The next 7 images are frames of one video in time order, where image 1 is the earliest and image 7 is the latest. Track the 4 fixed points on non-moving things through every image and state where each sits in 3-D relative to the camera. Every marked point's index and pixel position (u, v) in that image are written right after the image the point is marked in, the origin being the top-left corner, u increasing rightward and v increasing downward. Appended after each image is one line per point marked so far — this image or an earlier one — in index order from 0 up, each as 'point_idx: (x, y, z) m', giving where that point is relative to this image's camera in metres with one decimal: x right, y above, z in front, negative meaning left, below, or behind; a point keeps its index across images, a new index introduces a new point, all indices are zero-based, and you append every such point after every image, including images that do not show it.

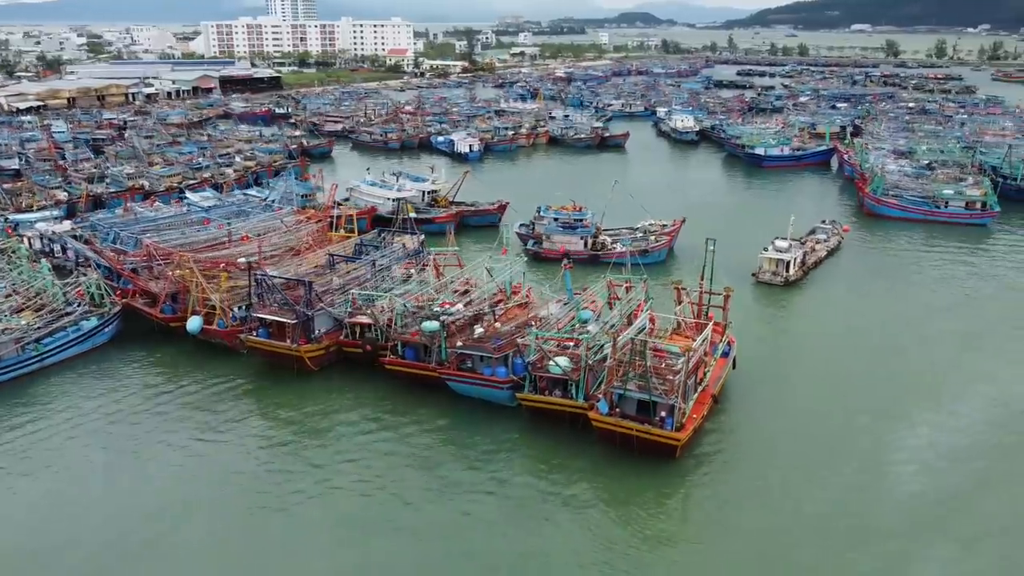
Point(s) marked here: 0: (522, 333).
0: (+0.3, -0.8, +15.2) m
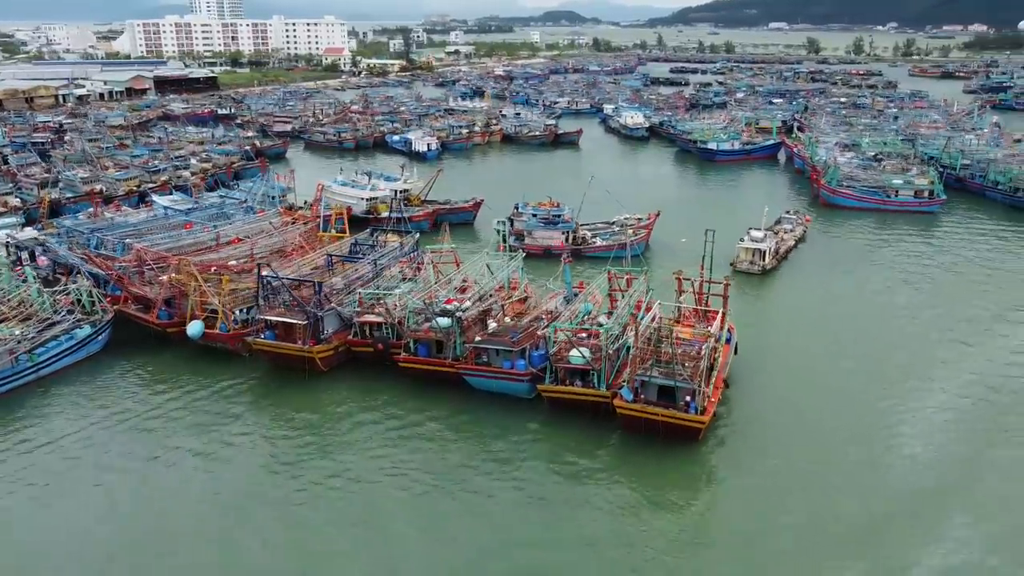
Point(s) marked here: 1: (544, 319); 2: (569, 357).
0: (+0.5, -0.7, +15.5) m
1: (+0.7, -0.6, +15.9) m
2: (+1.0, -1.2, +14.2) m
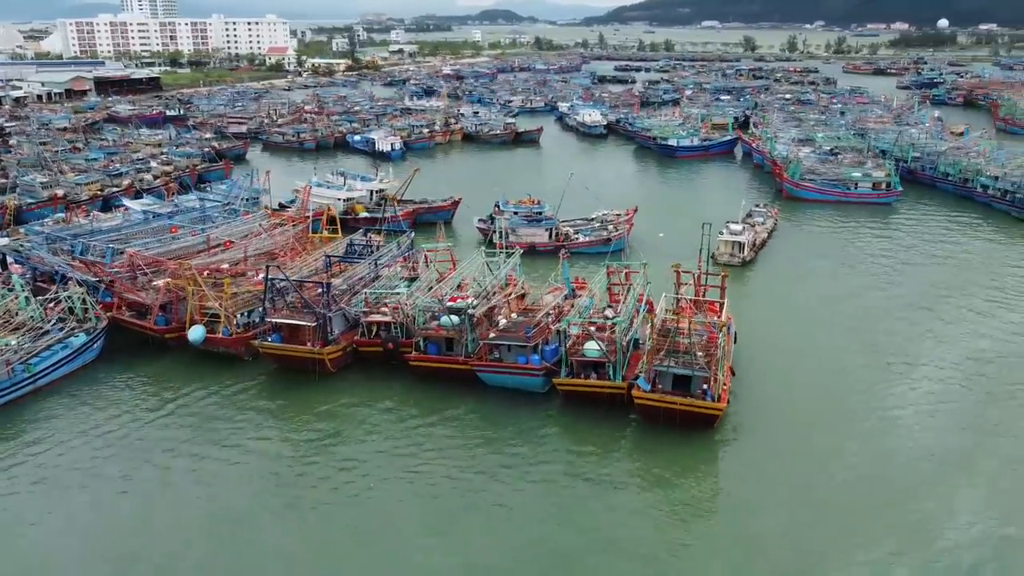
0: (+0.7, -0.6, +15.7) m
1: (+0.8, -0.5, +16.1) m
2: (+1.3, -1.1, +14.5) m
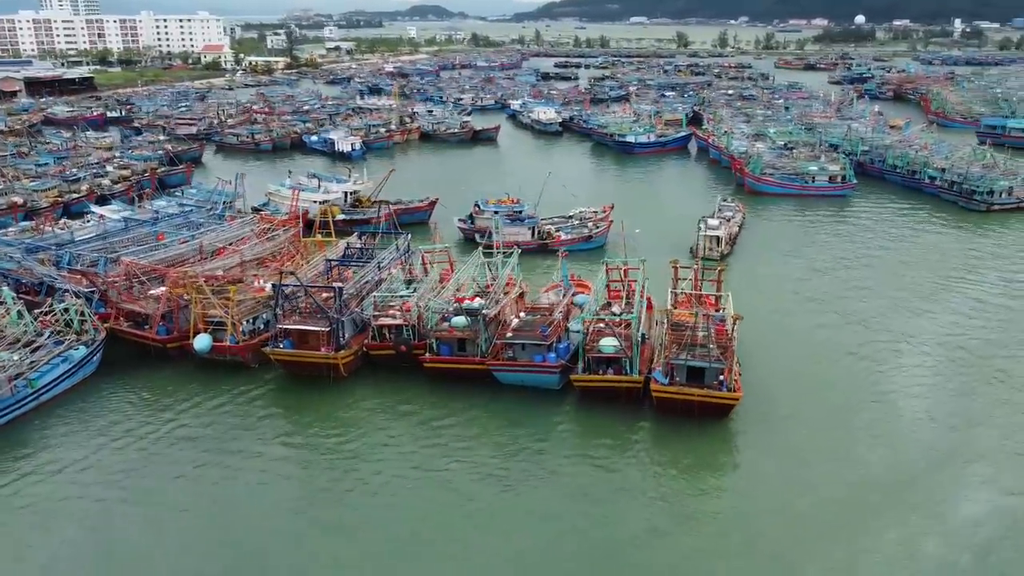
0: (+0.9, -0.6, +16.1) m
1: (+1.0, -0.5, +16.5) m
2: (+1.6, -1.1, +14.9) m
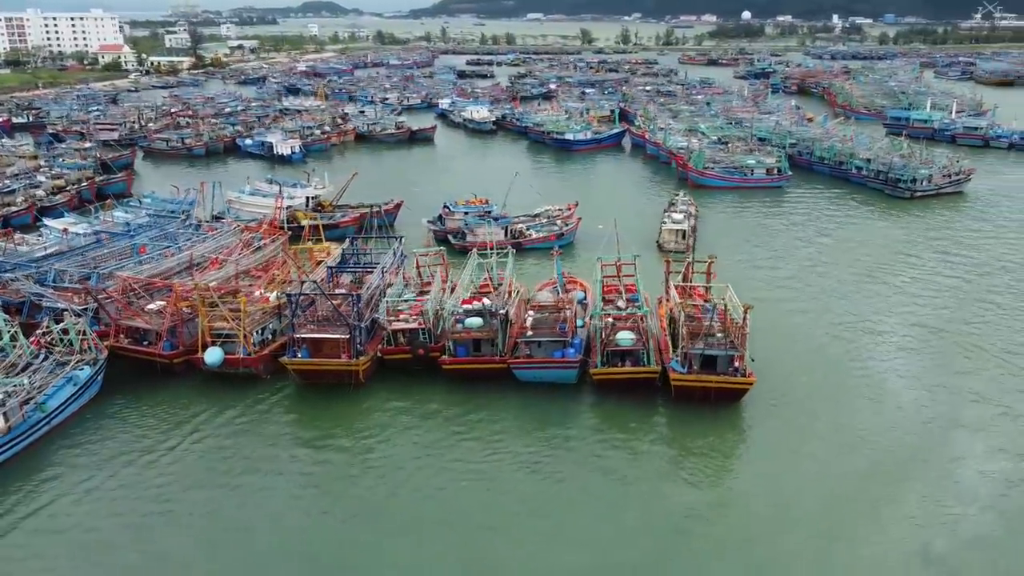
0: (+1.1, -0.6, +16.6) m
1: (+1.2, -0.4, +17.0) m
2: (+2.0, -1.0, +15.5) m
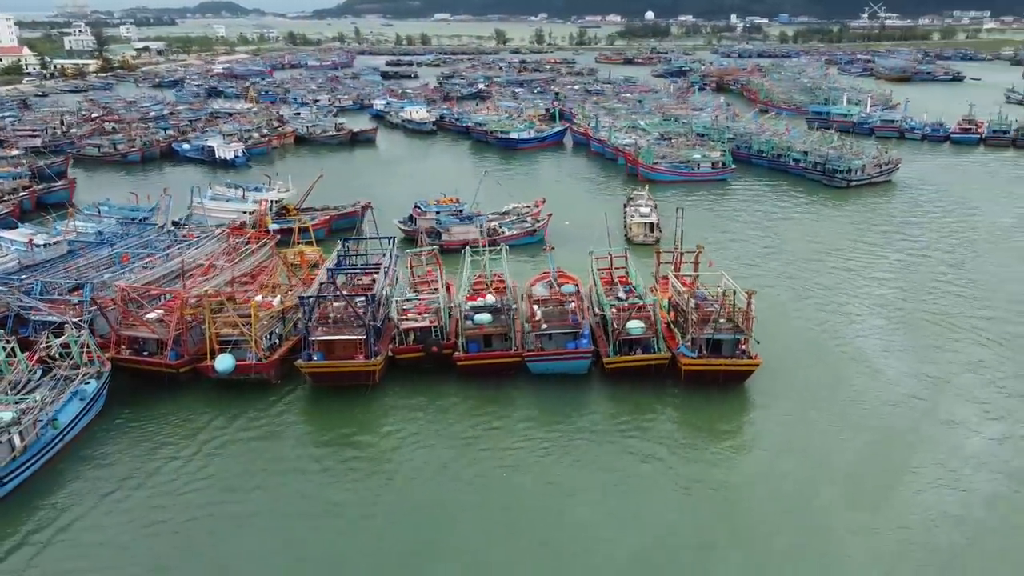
0: (+1.3, -0.4, +17.0) m
1: (+1.3, -0.3, +17.4) m
2: (+2.3, -0.8, +16.1) m
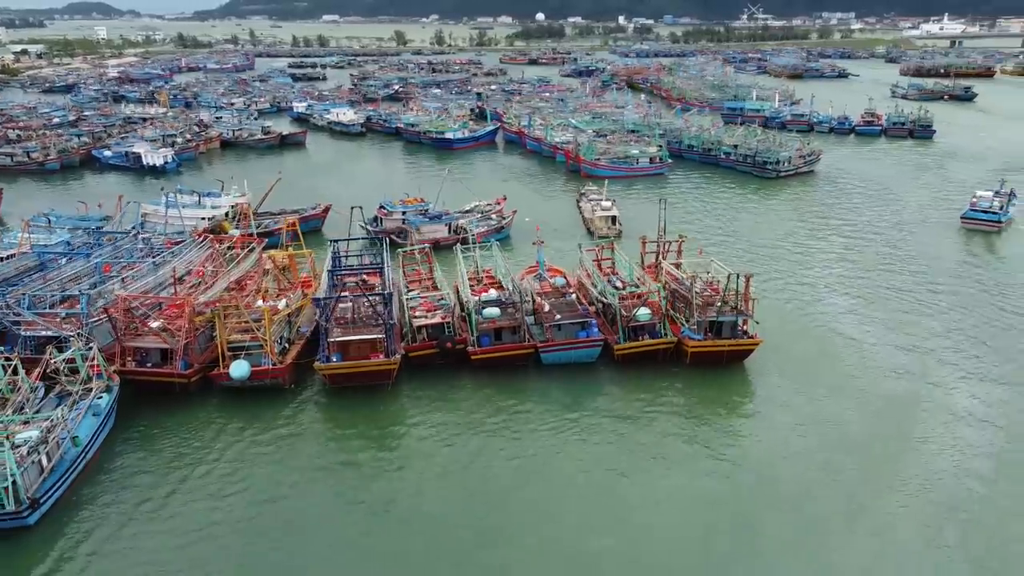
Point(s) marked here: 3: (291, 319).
0: (+1.4, -0.2, +17.5) m
1: (+1.3, -0.1, +17.9) m
2: (+2.5, -0.6, +16.7) m
3: (-4.6, -0.7, +17.0) m
